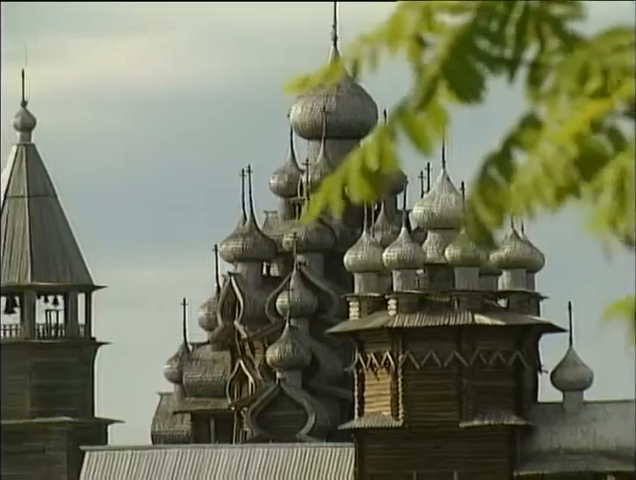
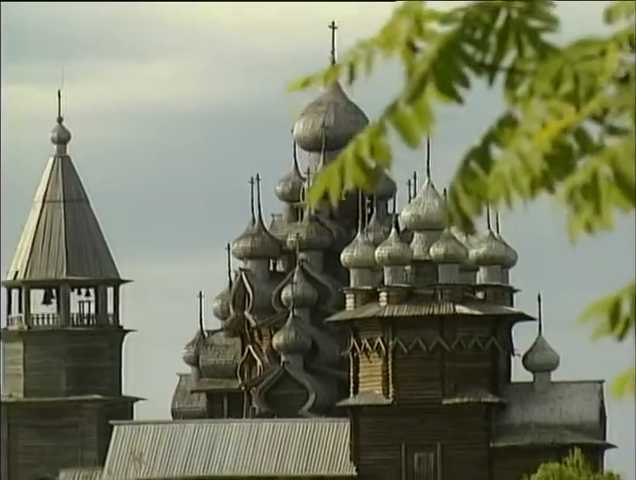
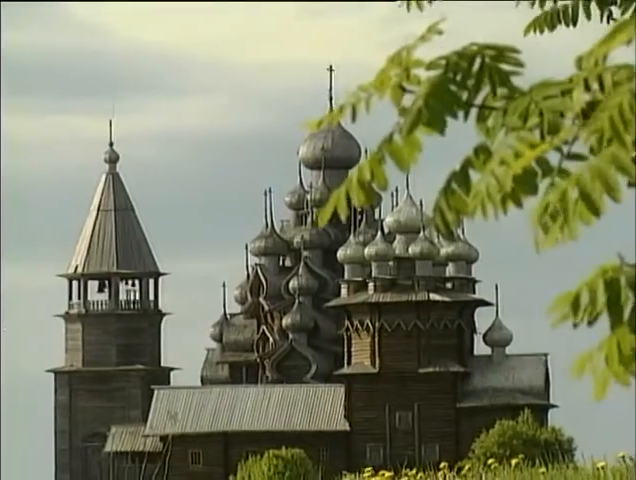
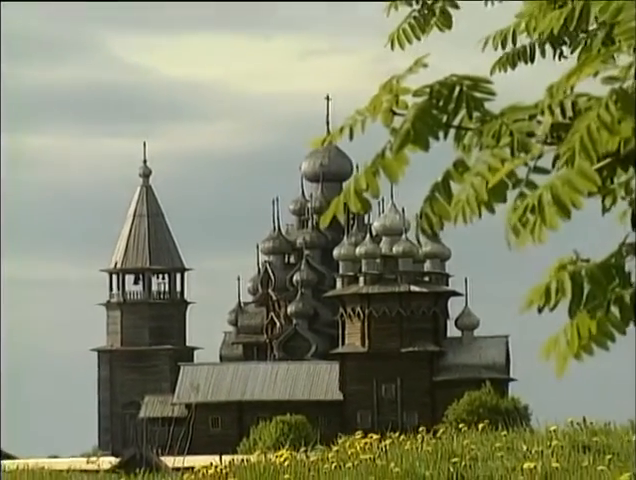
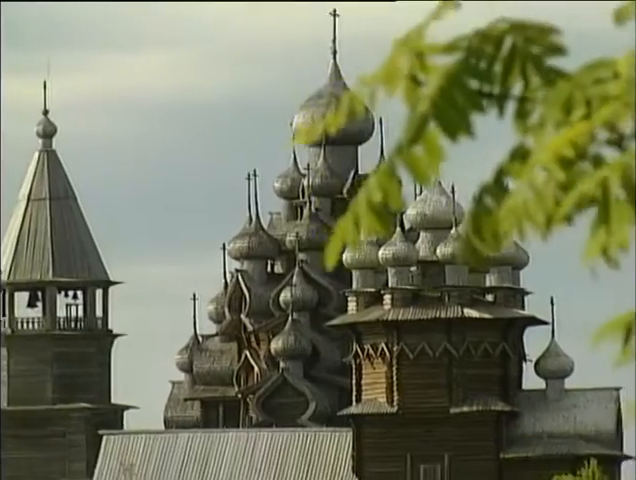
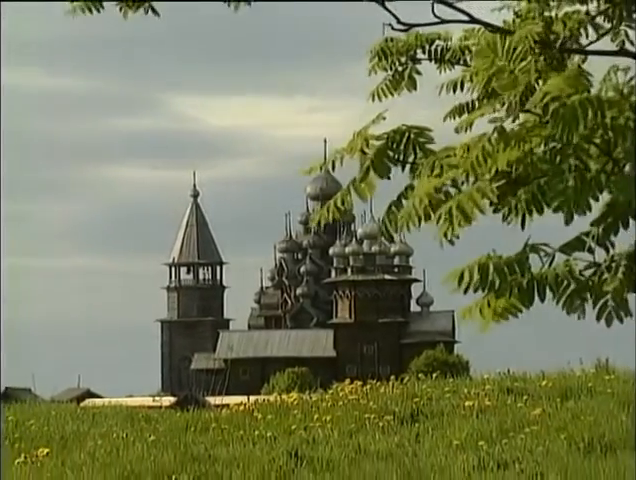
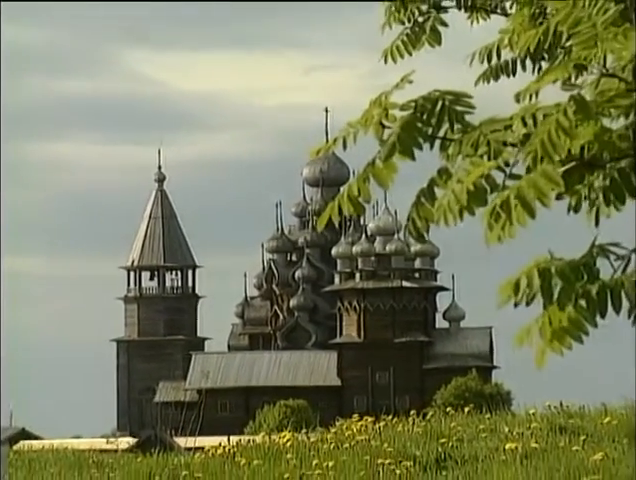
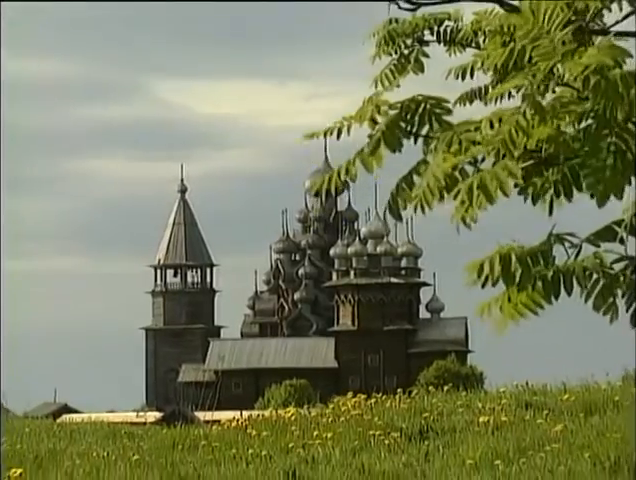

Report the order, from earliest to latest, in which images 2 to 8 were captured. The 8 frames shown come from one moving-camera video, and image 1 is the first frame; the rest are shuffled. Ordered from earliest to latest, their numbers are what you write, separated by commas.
5, 2, 3, 4, 7, 8, 6
